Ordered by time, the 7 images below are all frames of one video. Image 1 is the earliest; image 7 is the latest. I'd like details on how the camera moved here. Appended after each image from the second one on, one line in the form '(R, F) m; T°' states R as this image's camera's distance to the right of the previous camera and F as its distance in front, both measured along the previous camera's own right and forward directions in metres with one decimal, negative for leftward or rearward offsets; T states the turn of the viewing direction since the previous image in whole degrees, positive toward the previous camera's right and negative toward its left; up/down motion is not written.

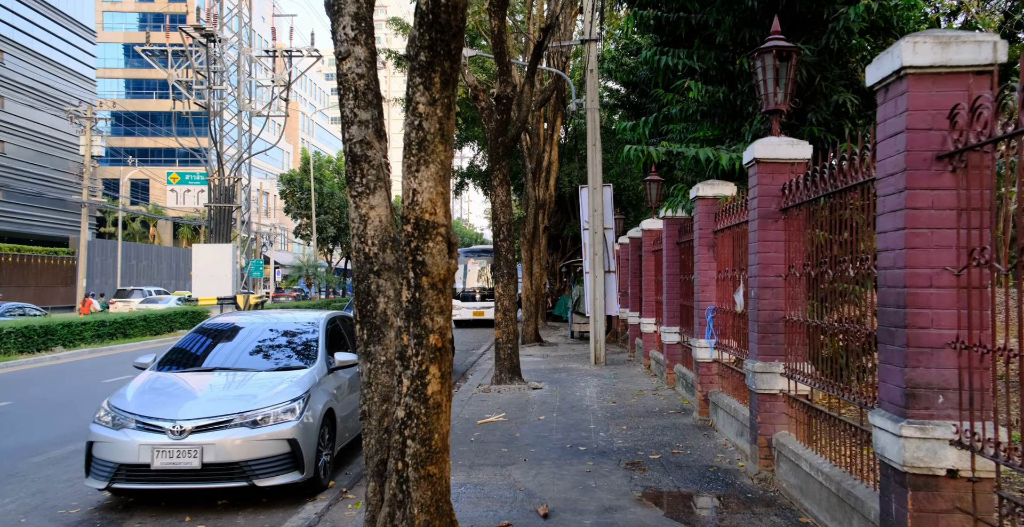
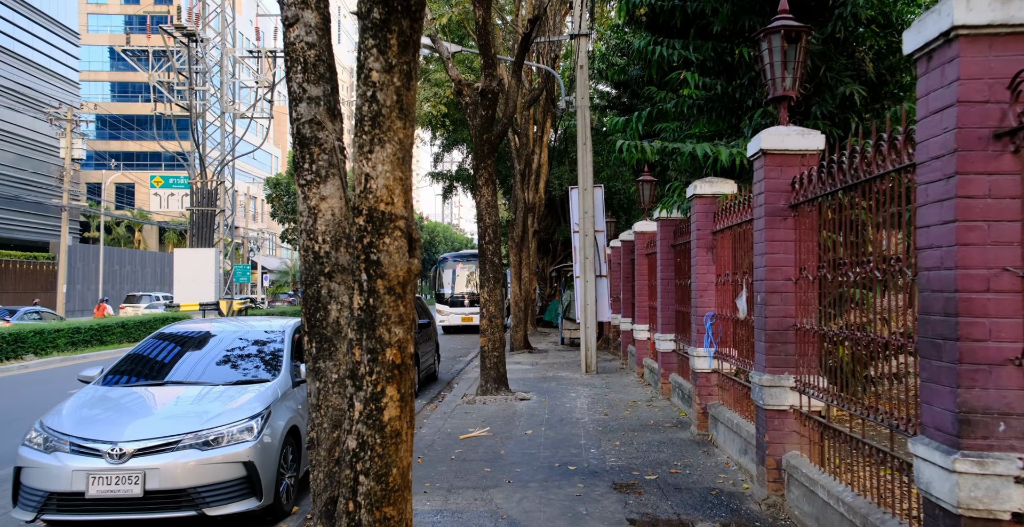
(+0.1, +0.6) m; +1°
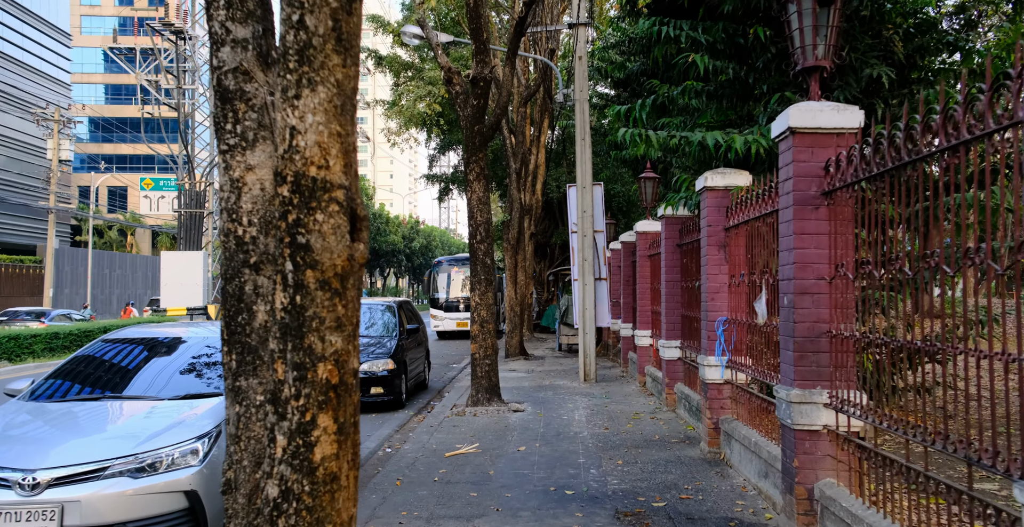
(+0.1, +0.8) m; 0°
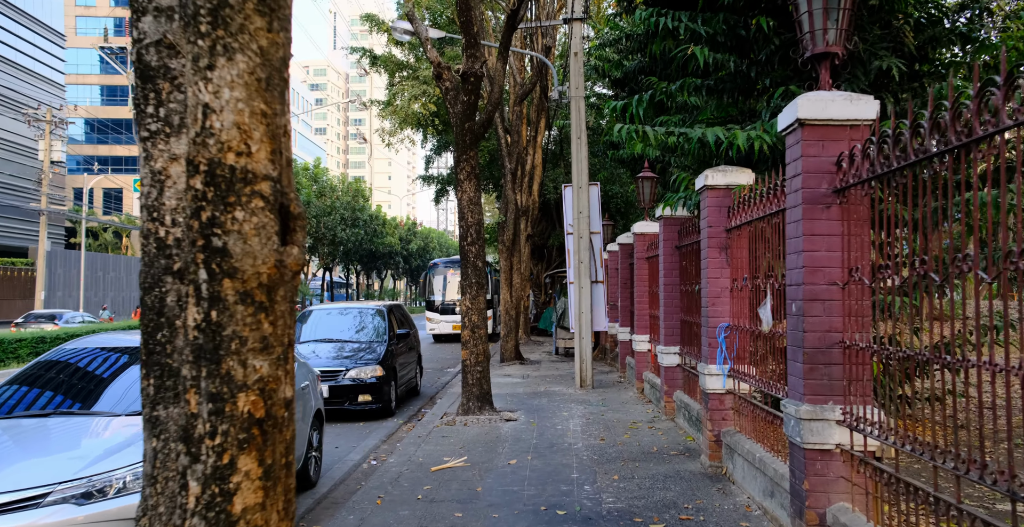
(+0.1, +0.4) m; 0°
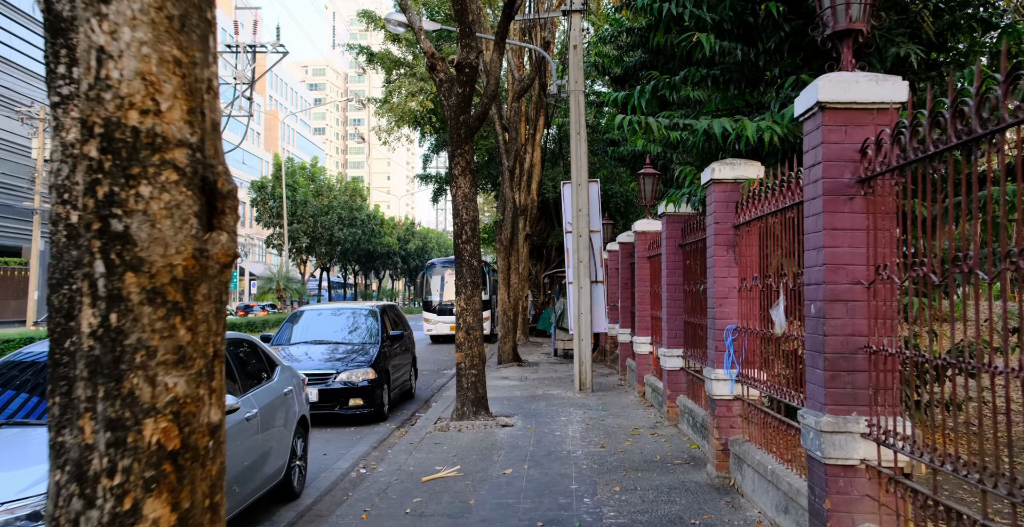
(0.0, +0.4) m; 0°
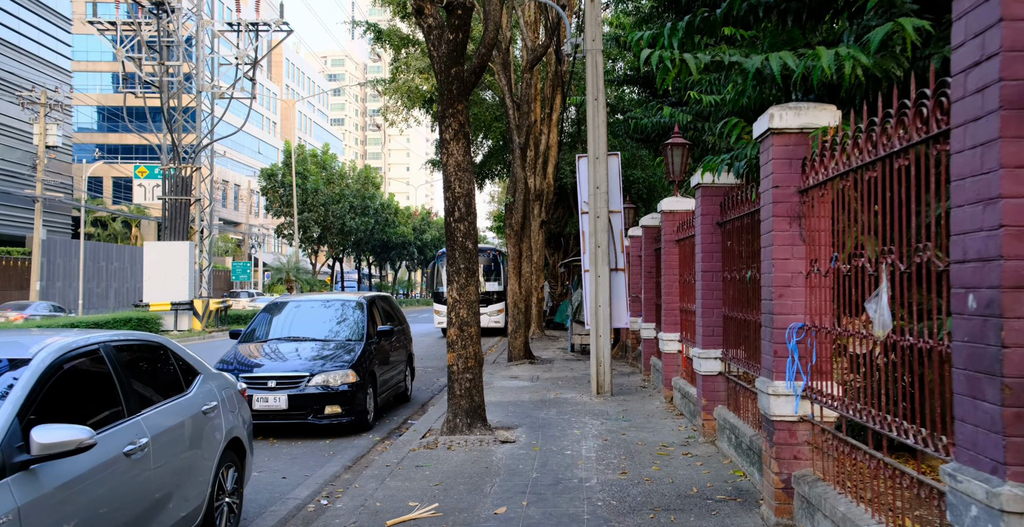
(+0.2, +1.6) m; -1°
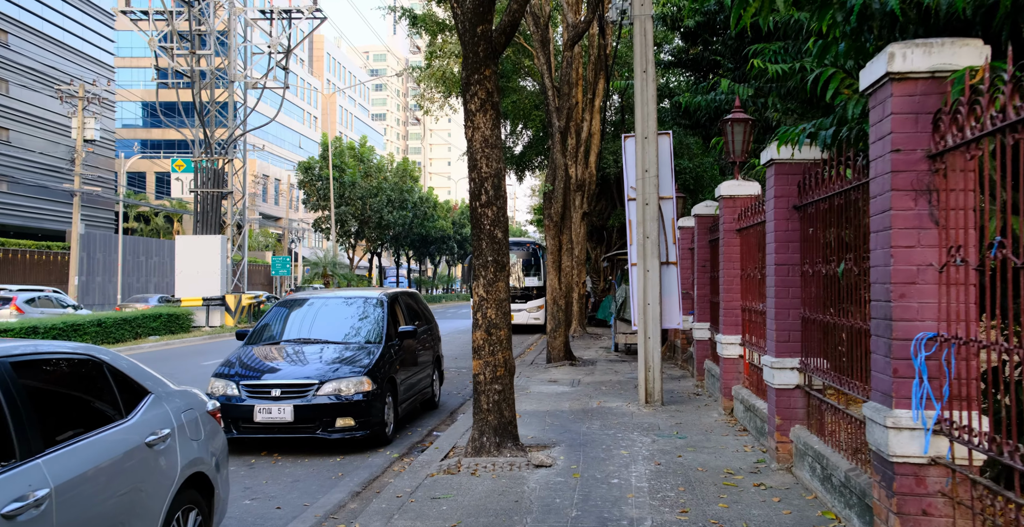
(0.0, +1.2) m; -3°
